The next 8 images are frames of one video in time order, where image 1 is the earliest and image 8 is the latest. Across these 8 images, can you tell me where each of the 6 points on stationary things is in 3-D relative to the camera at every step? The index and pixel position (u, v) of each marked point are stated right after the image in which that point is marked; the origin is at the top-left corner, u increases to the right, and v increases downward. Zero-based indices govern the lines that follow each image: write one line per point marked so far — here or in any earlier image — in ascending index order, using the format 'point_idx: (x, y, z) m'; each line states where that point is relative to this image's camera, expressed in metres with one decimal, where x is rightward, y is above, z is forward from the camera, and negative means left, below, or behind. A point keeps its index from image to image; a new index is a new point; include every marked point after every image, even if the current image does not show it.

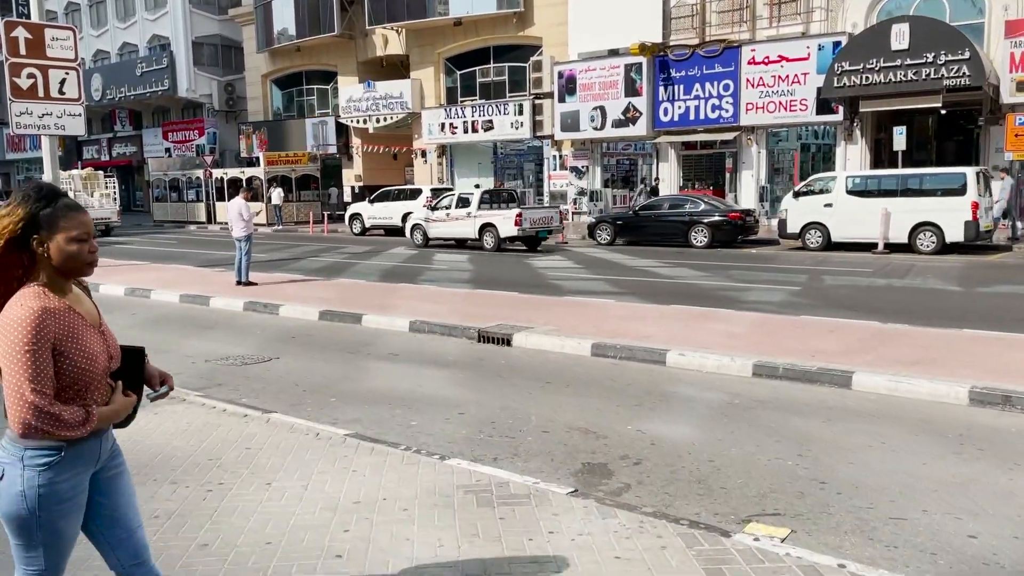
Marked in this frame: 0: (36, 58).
0: (-9.7, +4.7, +16.8) m
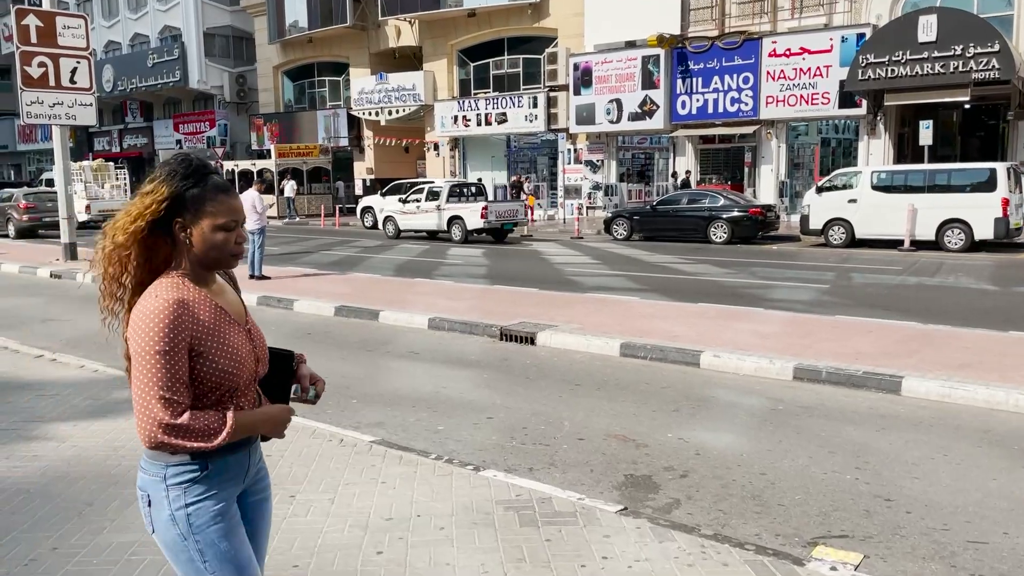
0: (-9.3, +4.8, +16.5) m
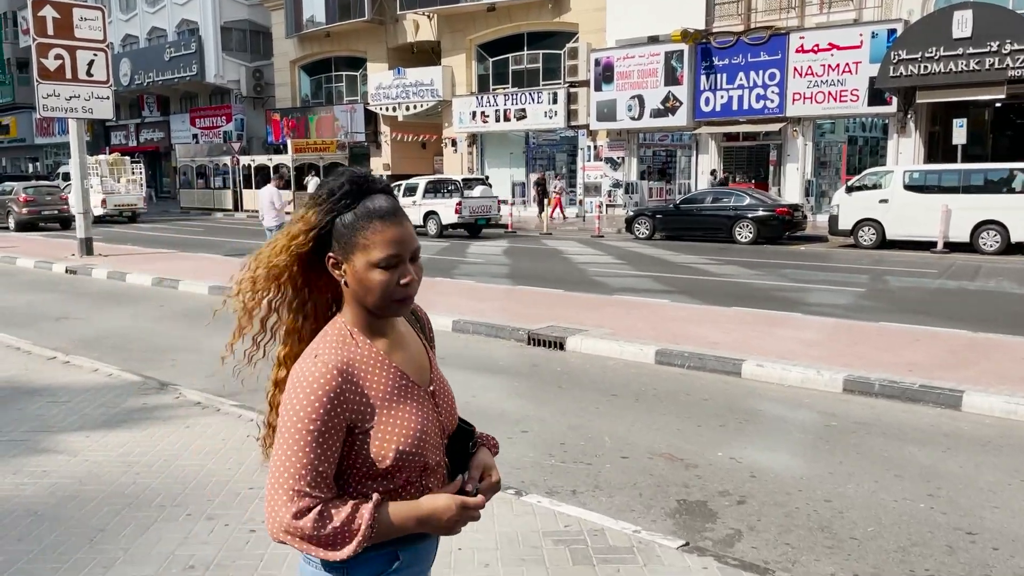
0: (-8.8, +4.9, +16.3) m
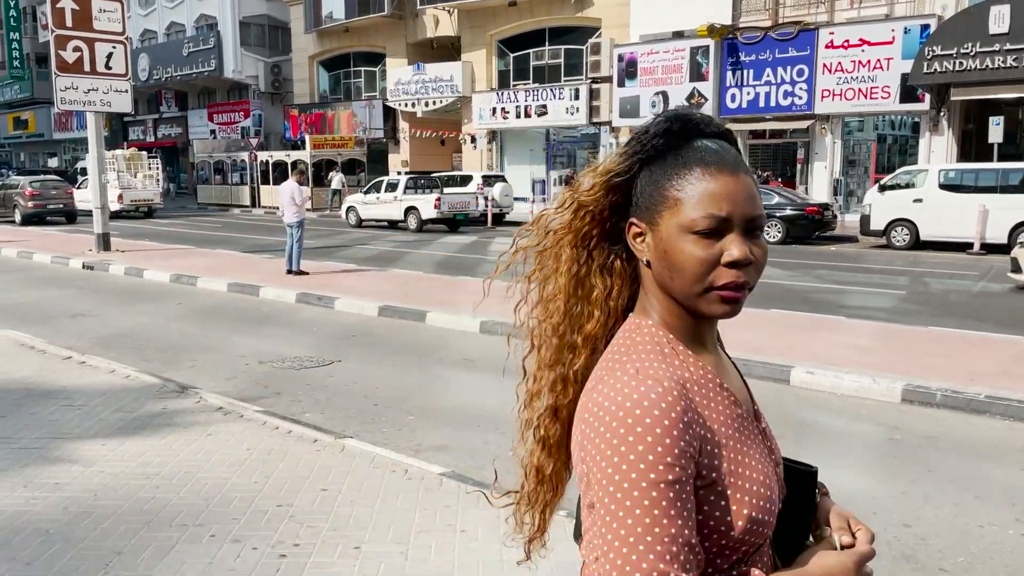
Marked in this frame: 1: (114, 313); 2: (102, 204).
0: (-8.3, +5.0, +16.1) m
1: (-4.8, -0.3, +10.1) m
2: (-8.2, +1.7, +16.5) m
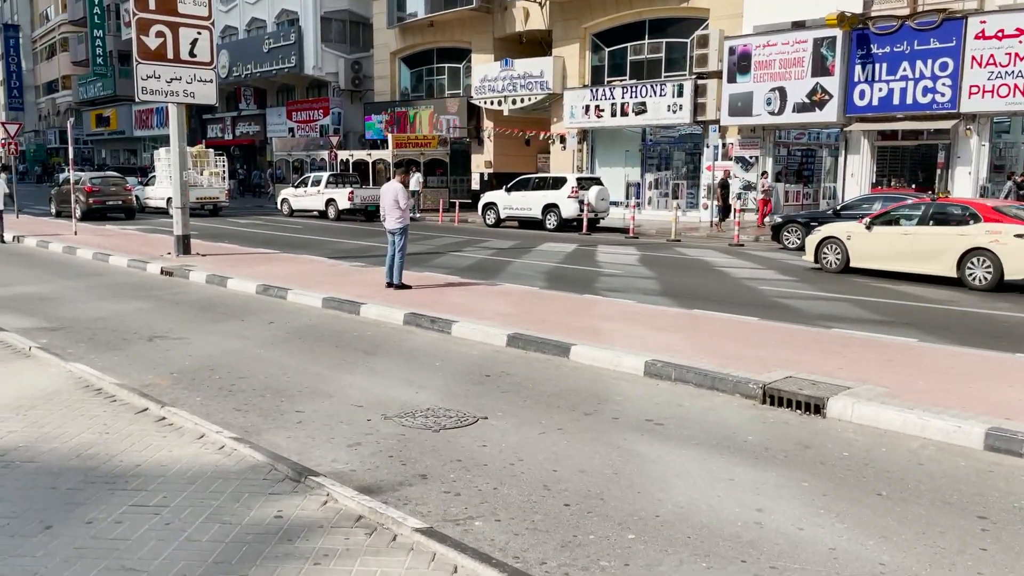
0: (-6.2, +4.9, +14.8) m
1: (-3.2, -0.5, +8.6) m
2: (-6.1, +1.6, +15.2) m
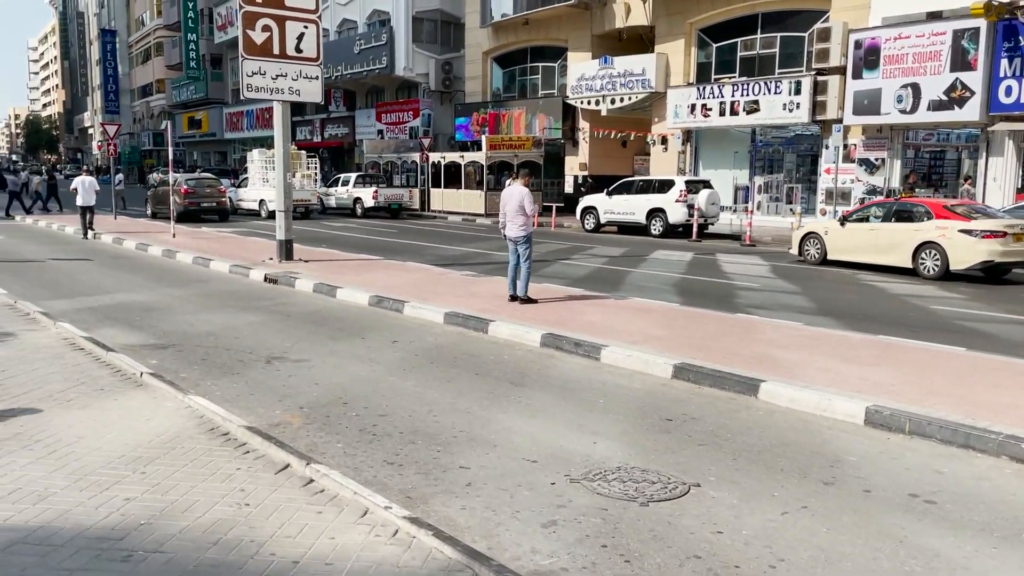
0: (-4.1, +4.8, +14.1) m
1: (-1.8, -0.6, +7.6) m
2: (-4.0, +1.4, +14.5) m
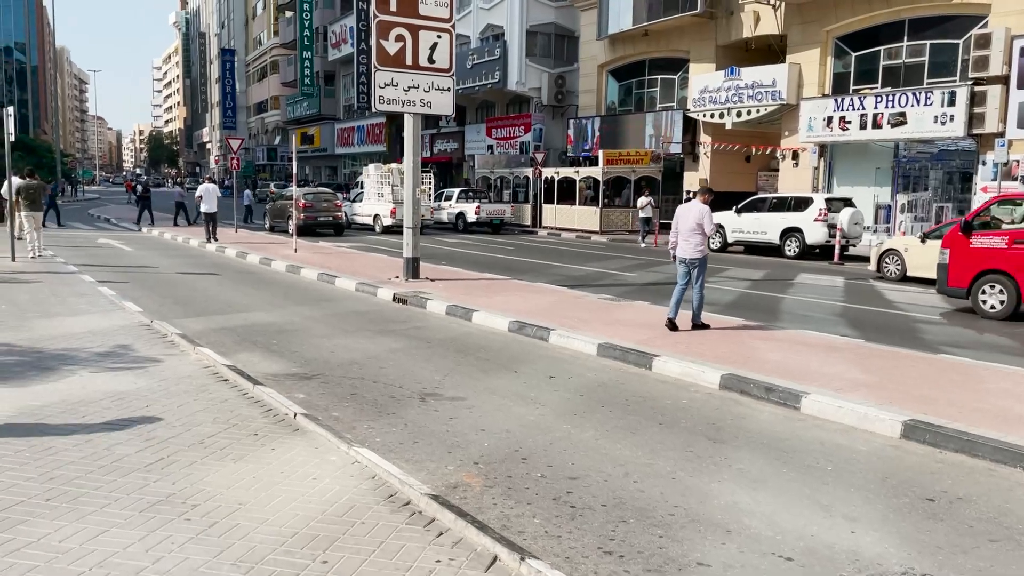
0: (-1.7, +4.4, +13.6) m
1: (-0.3, -0.9, +6.8) m
2: (-1.7, +1.1, +13.9) m
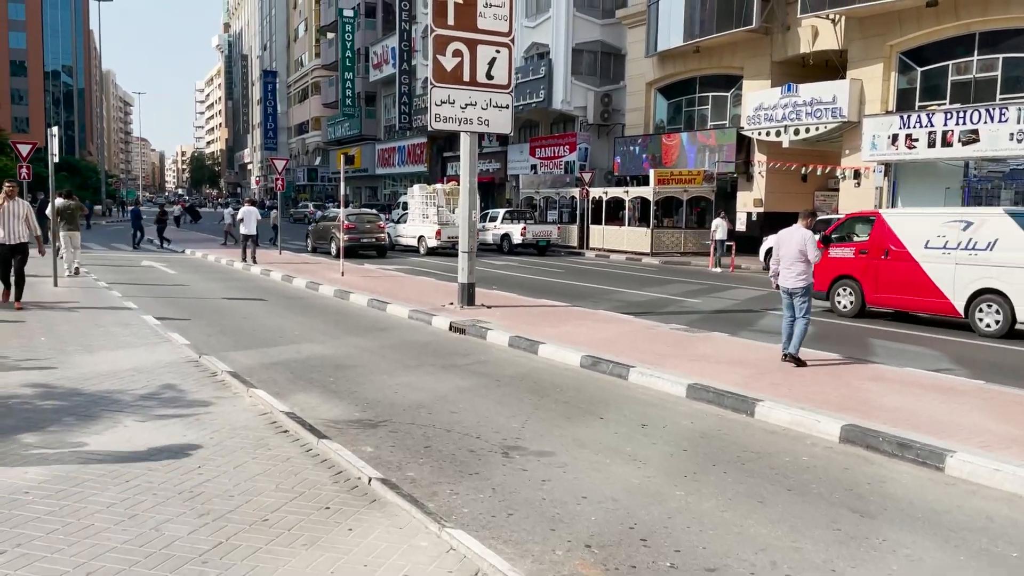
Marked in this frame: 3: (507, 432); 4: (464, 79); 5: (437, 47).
0: (-0.7, +4.0, +12.9) m
1: (+0.4, -1.1, +5.9) m
2: (-0.7, +0.7, +13.2) m
3: (0.0, -1.1, +6.4) m
4: (-0.8, +3.3, +12.9) m
5: (-1.1, +3.7, +12.6) m
